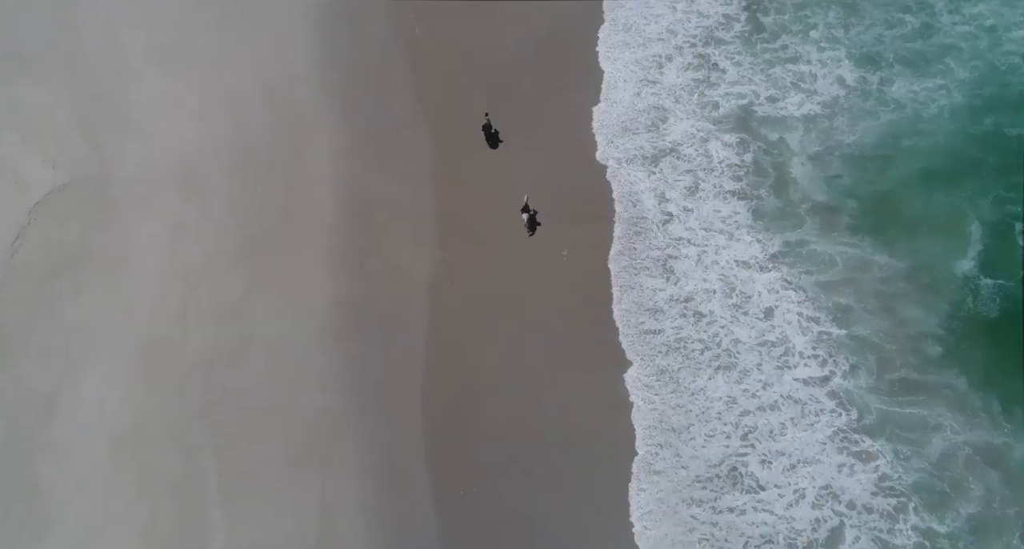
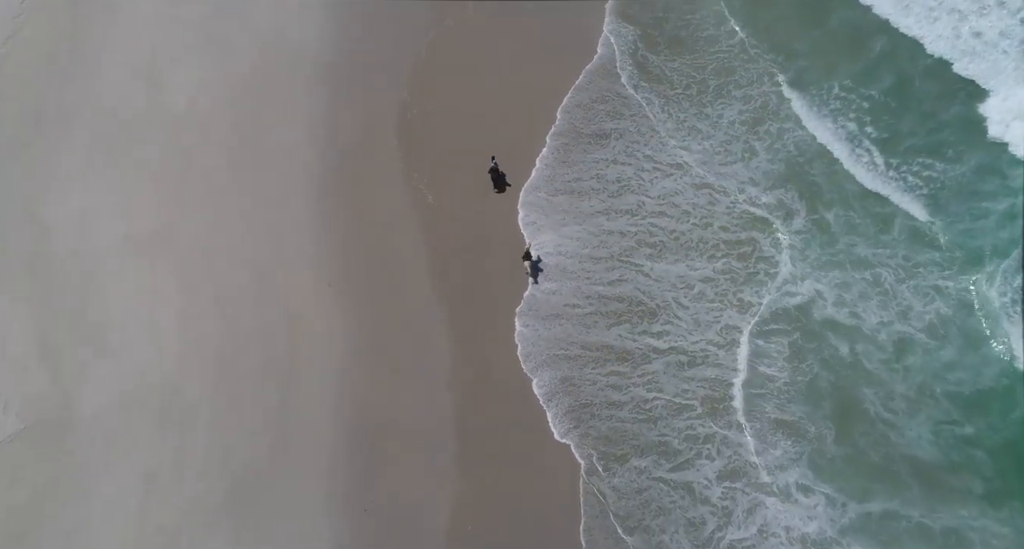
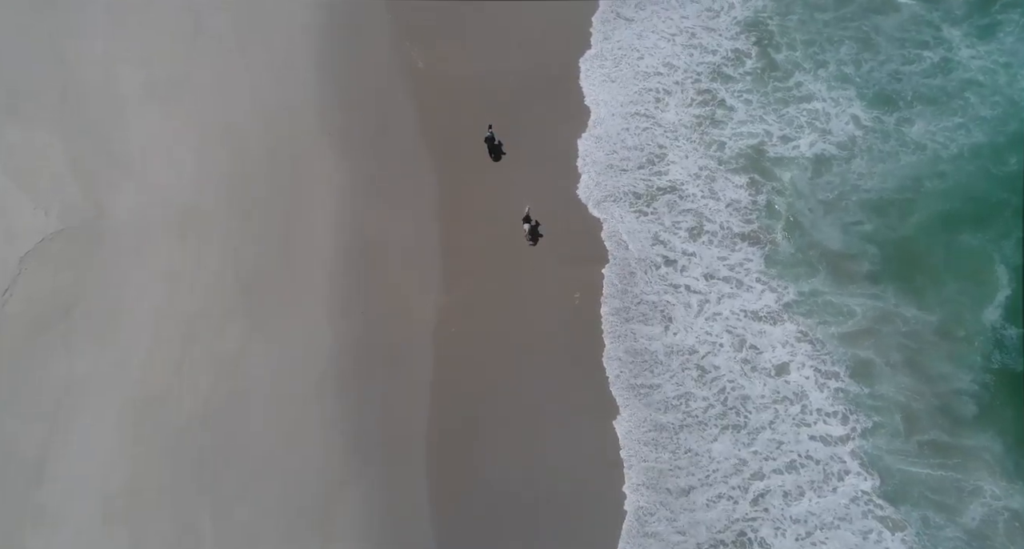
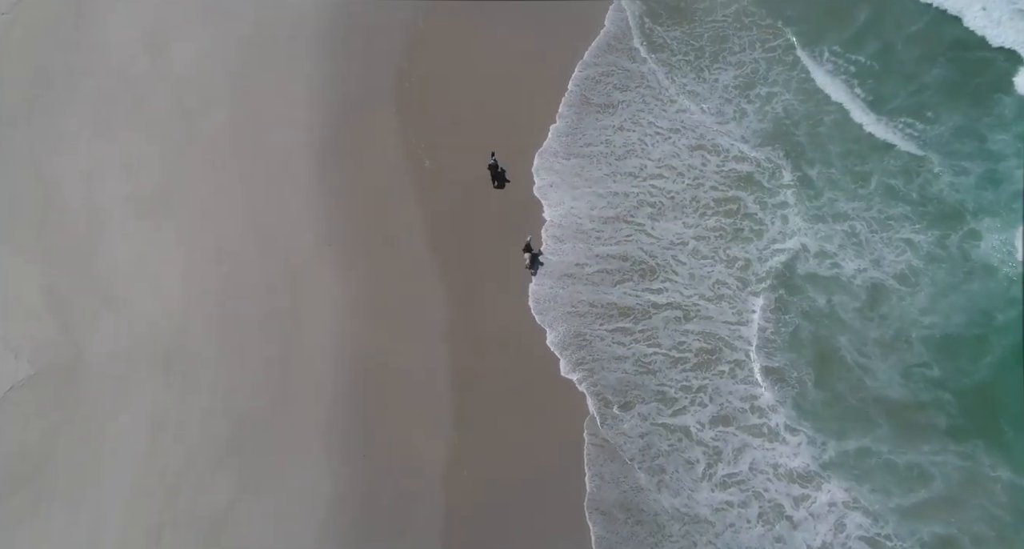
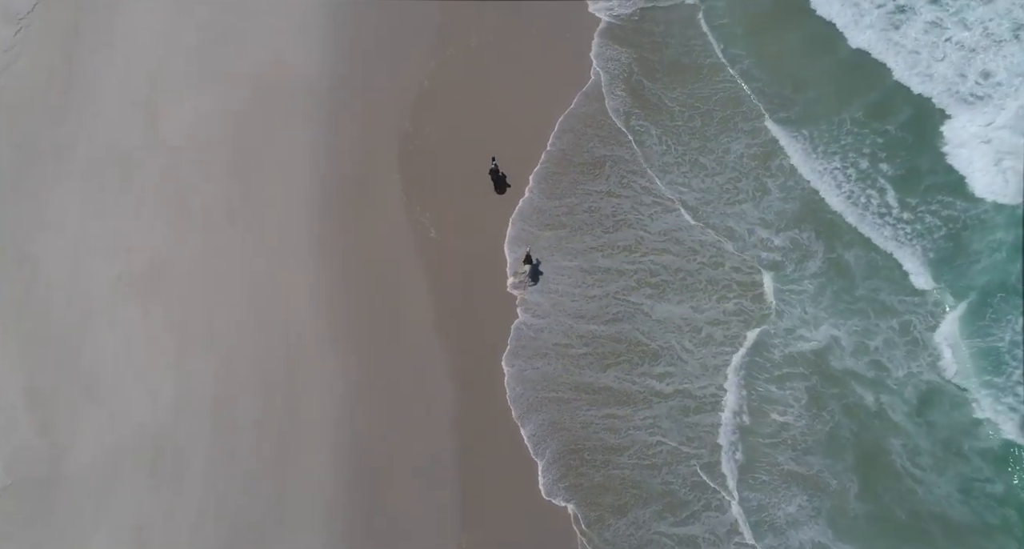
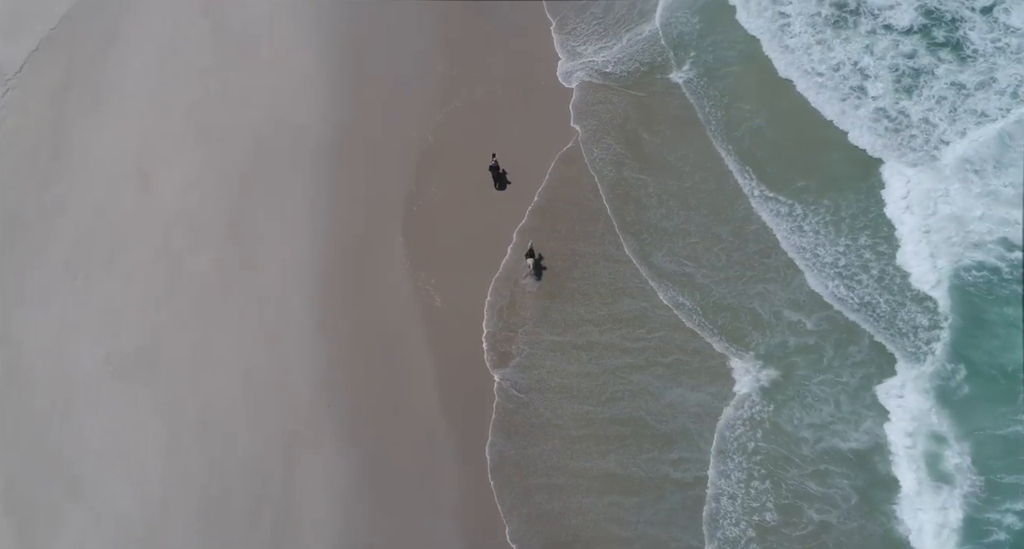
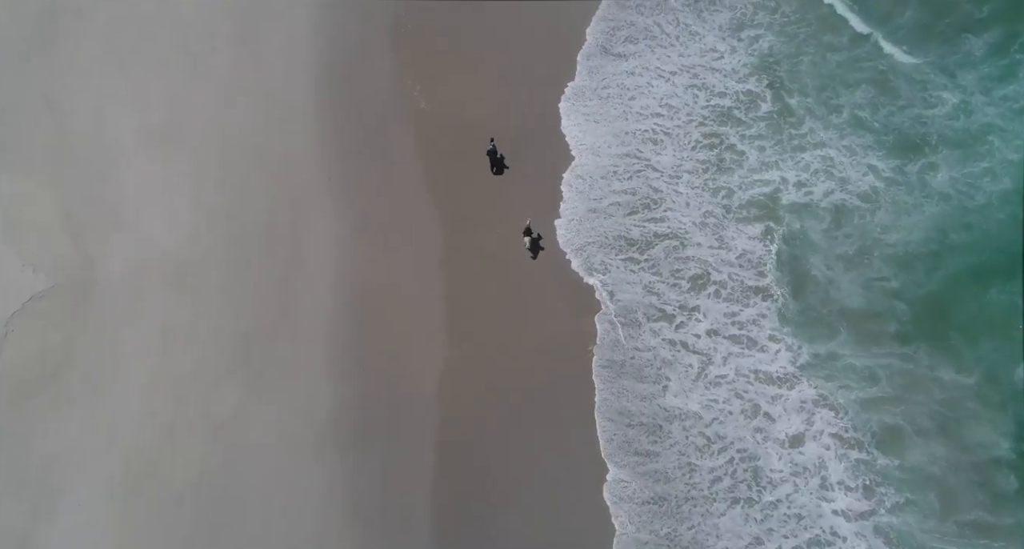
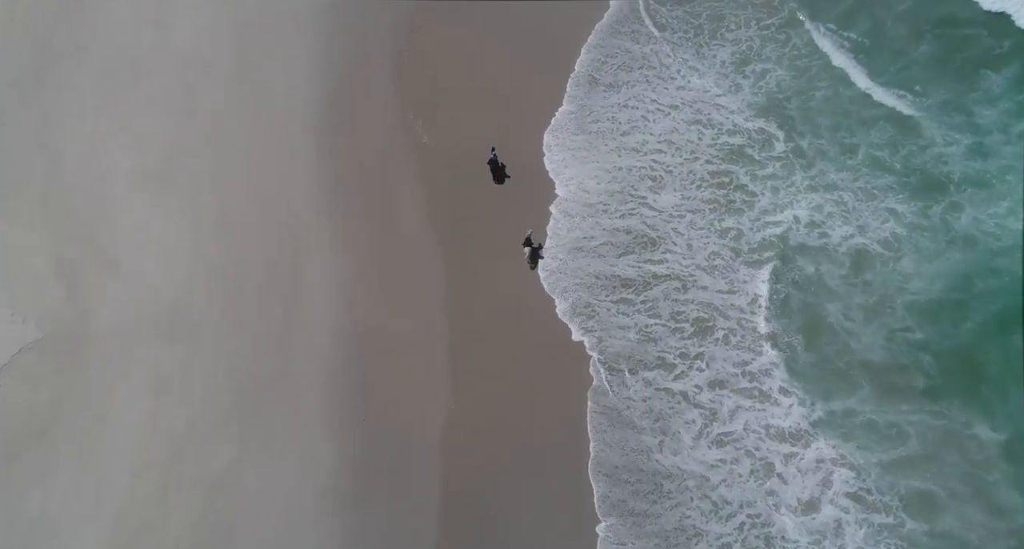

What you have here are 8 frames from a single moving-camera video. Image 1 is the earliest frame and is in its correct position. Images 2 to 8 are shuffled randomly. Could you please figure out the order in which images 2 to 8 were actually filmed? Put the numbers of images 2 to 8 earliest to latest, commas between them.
3, 7, 8, 4, 2, 5, 6
